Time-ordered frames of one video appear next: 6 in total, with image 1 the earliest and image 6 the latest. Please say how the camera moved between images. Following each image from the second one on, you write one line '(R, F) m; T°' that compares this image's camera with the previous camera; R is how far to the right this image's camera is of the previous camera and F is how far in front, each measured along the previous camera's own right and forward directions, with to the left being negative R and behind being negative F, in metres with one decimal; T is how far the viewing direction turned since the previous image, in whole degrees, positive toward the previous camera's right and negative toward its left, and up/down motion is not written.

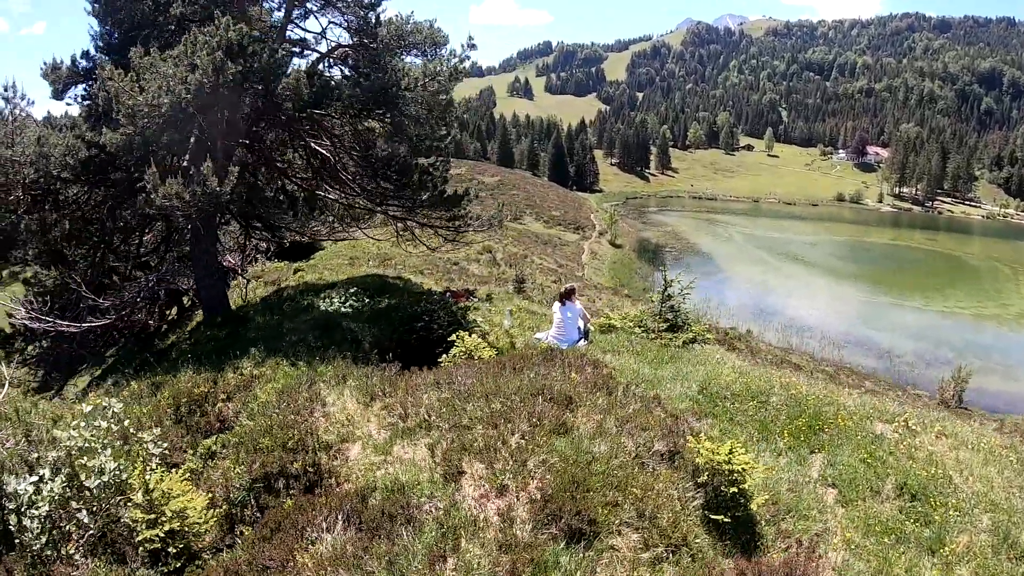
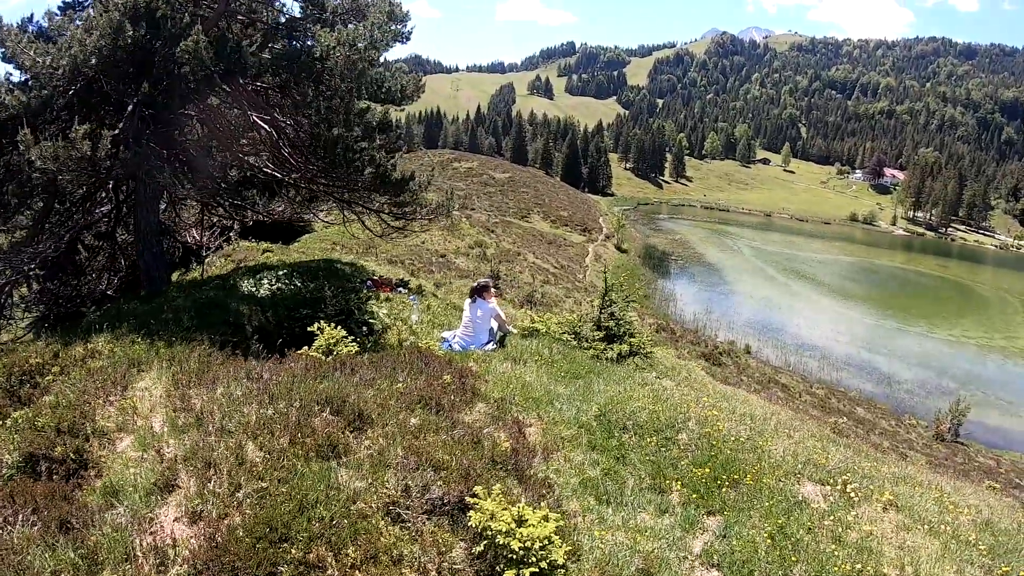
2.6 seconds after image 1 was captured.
(+1.8, +1.6) m; -1°
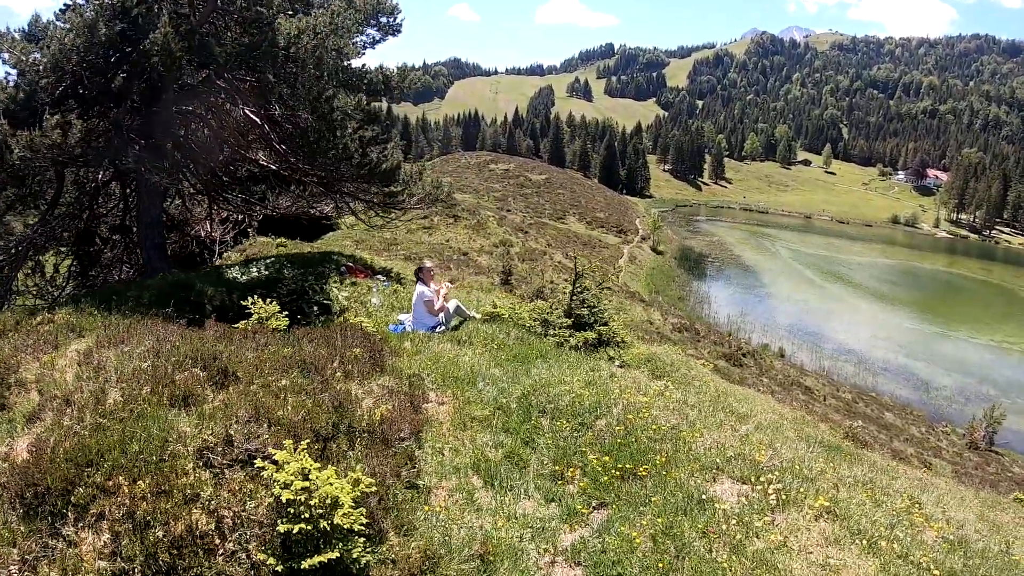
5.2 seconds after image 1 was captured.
(+1.3, +0.4) m; -4°
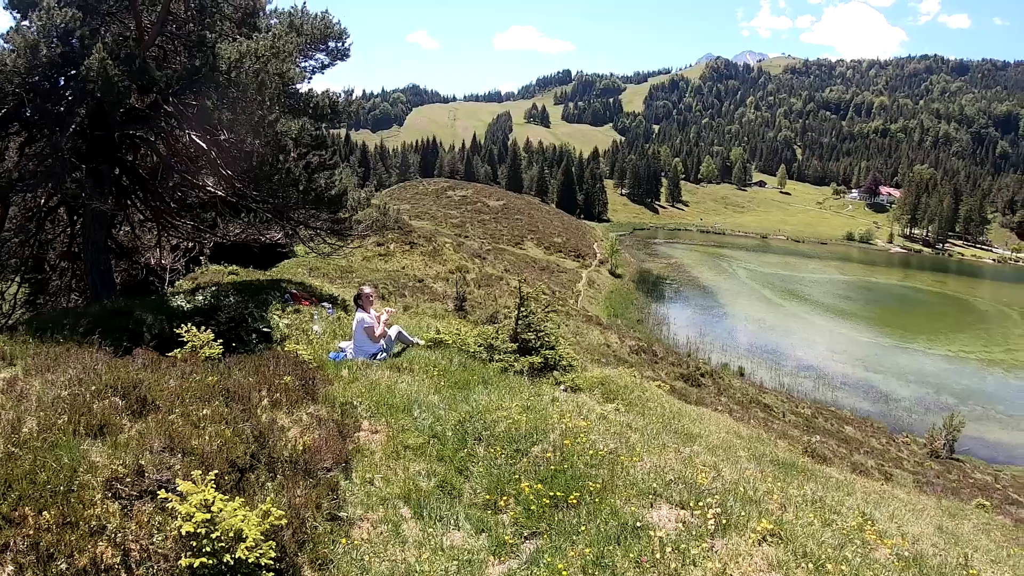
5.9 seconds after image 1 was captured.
(+0.4, +0.2) m; +3°
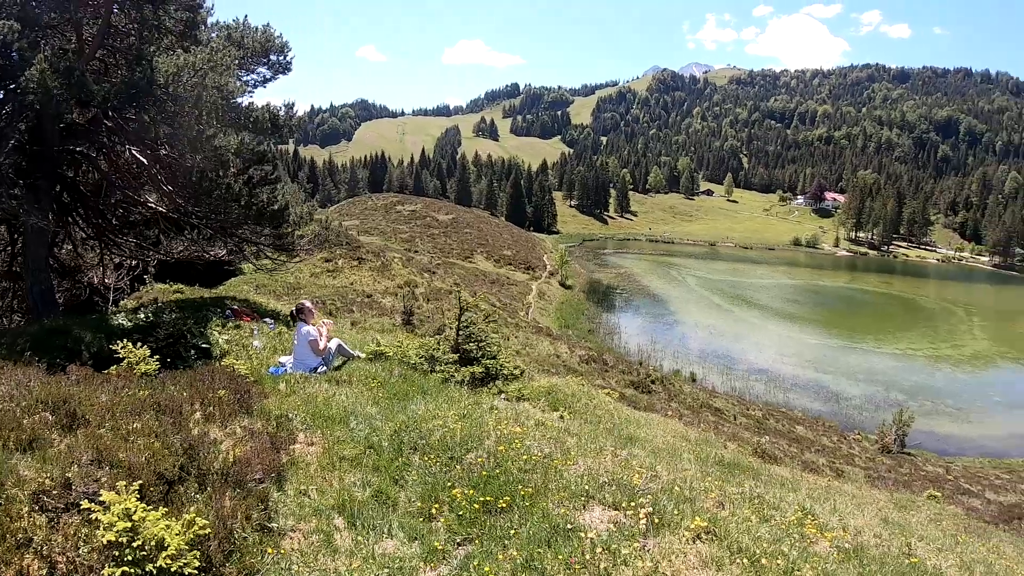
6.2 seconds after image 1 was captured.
(+0.4, -0.1) m; +3°
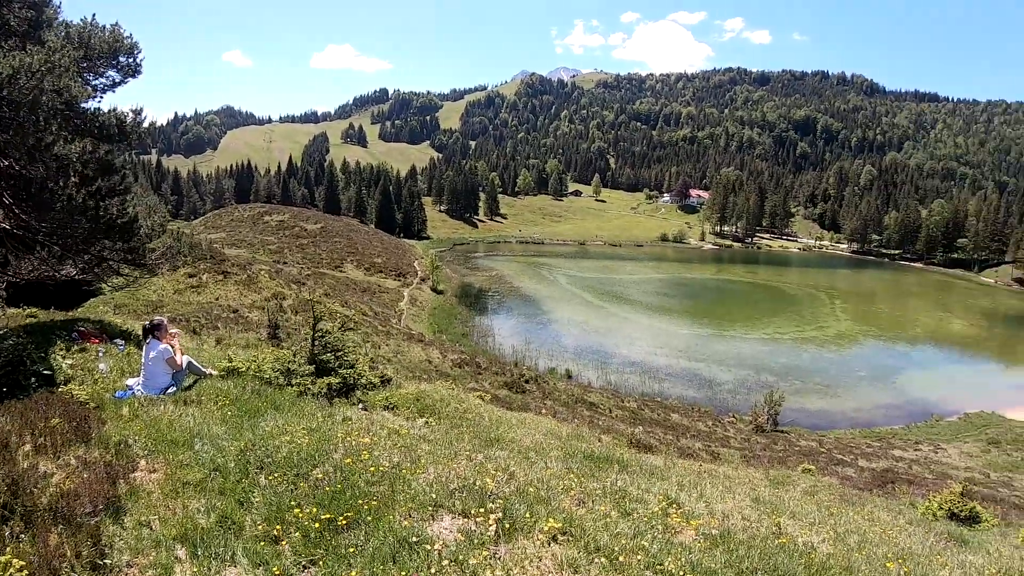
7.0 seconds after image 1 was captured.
(+1.0, 0.0) m; +7°
